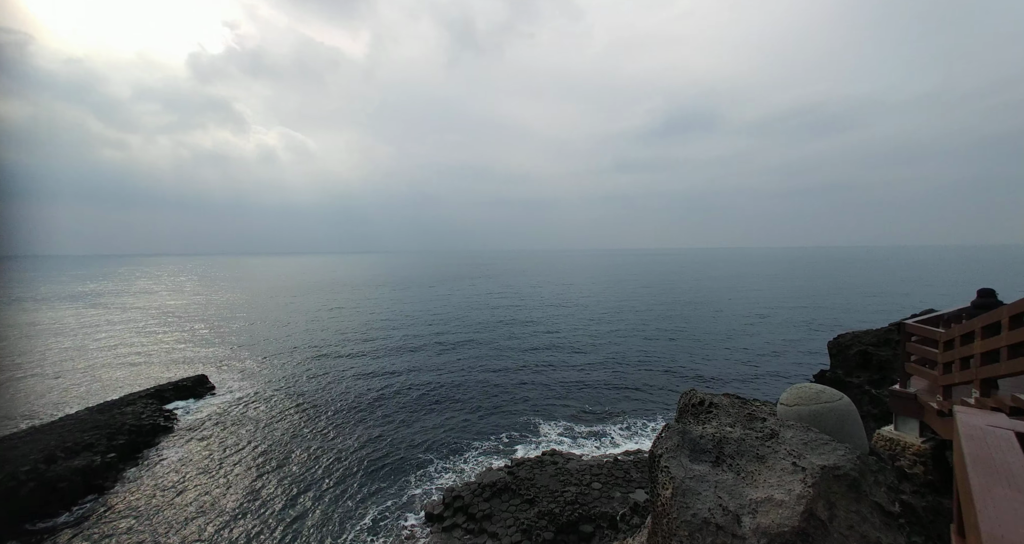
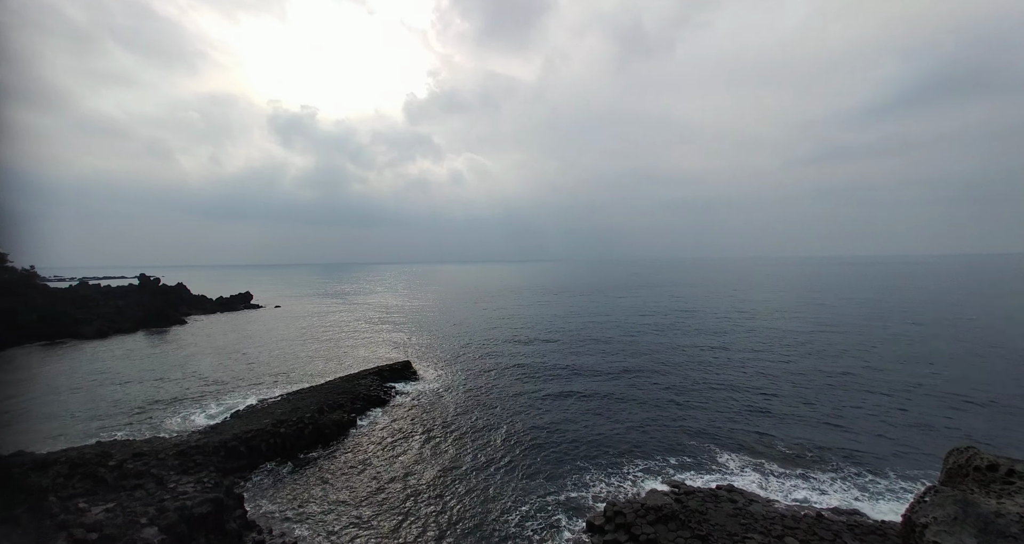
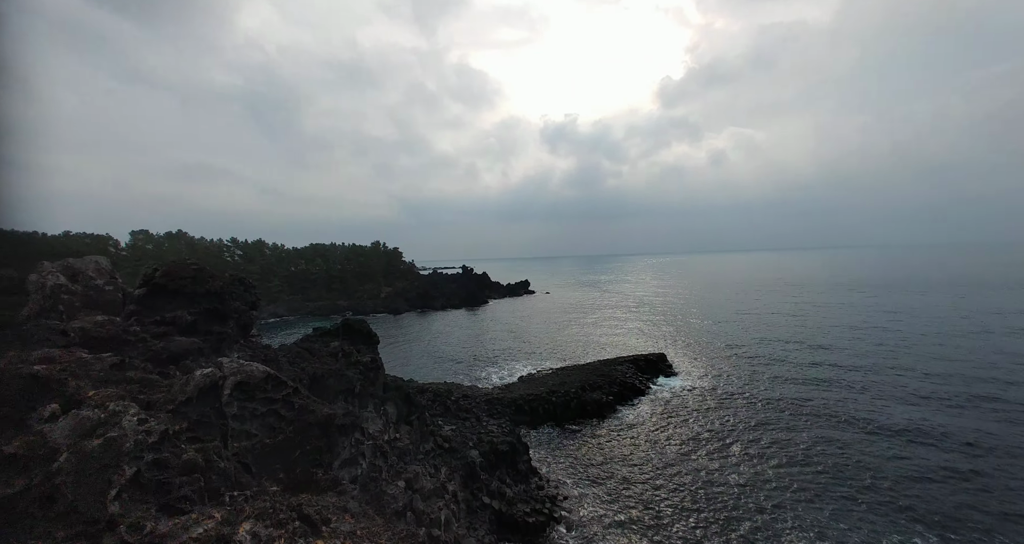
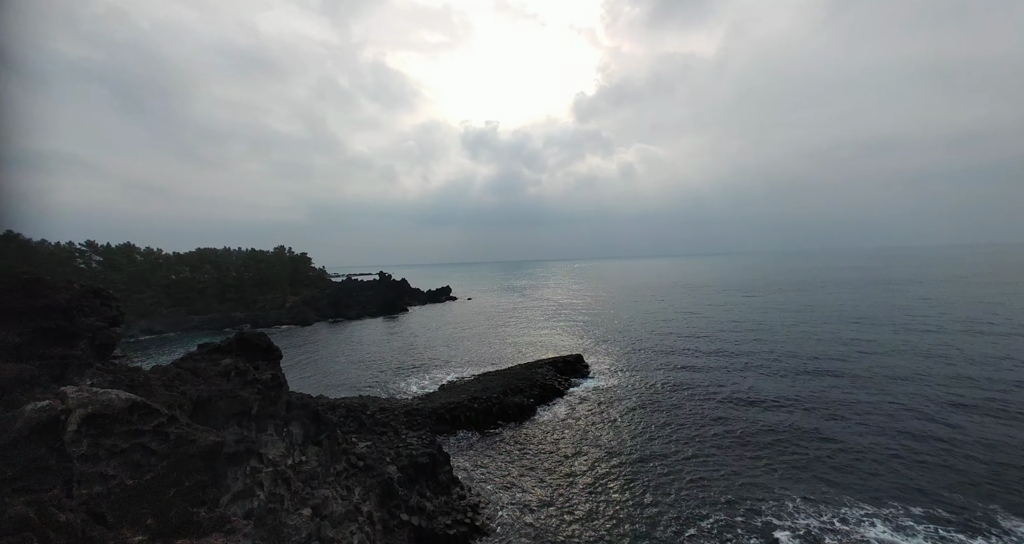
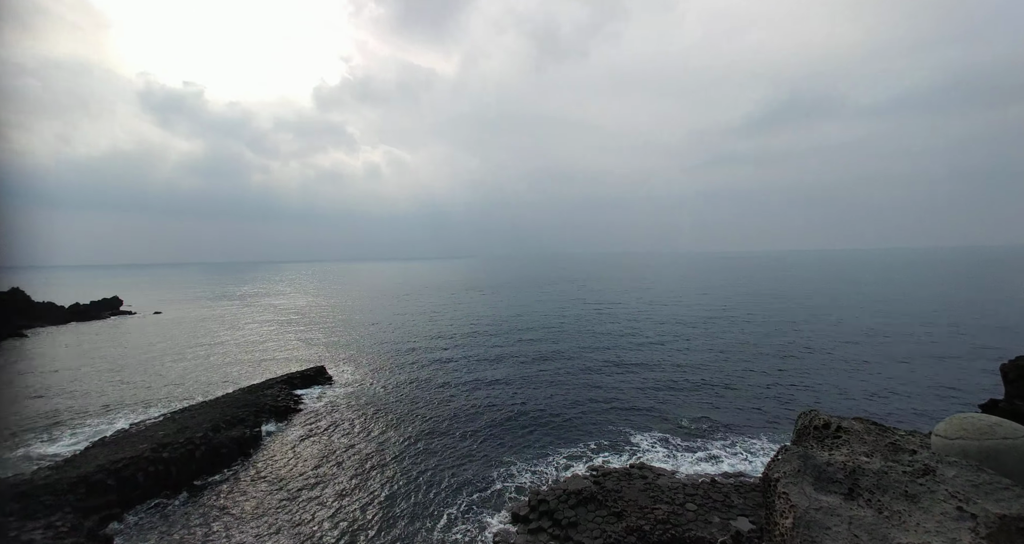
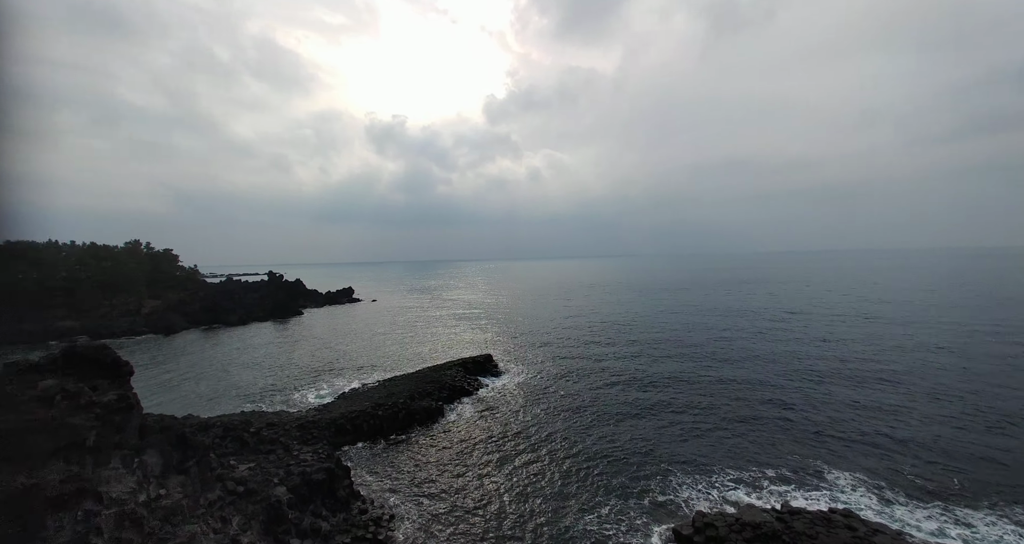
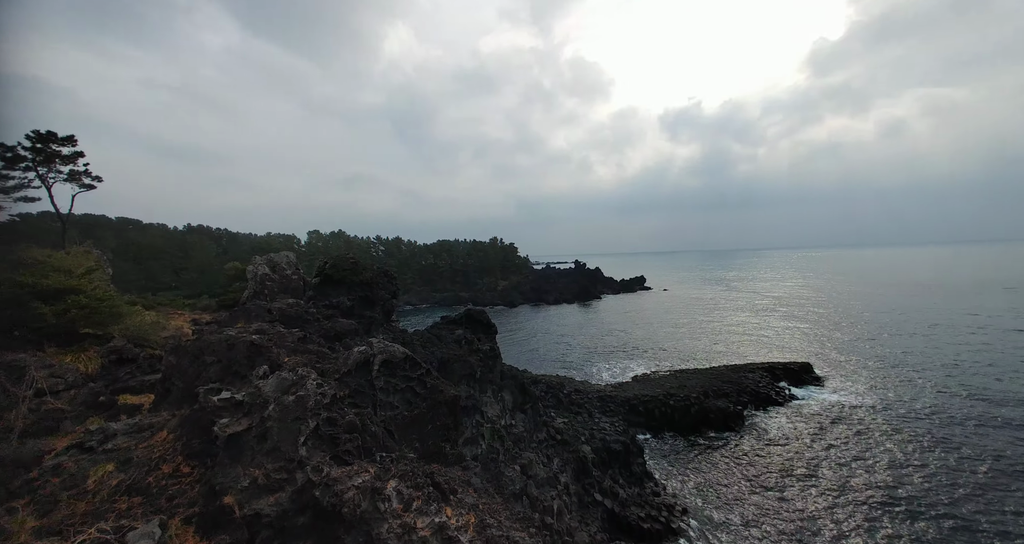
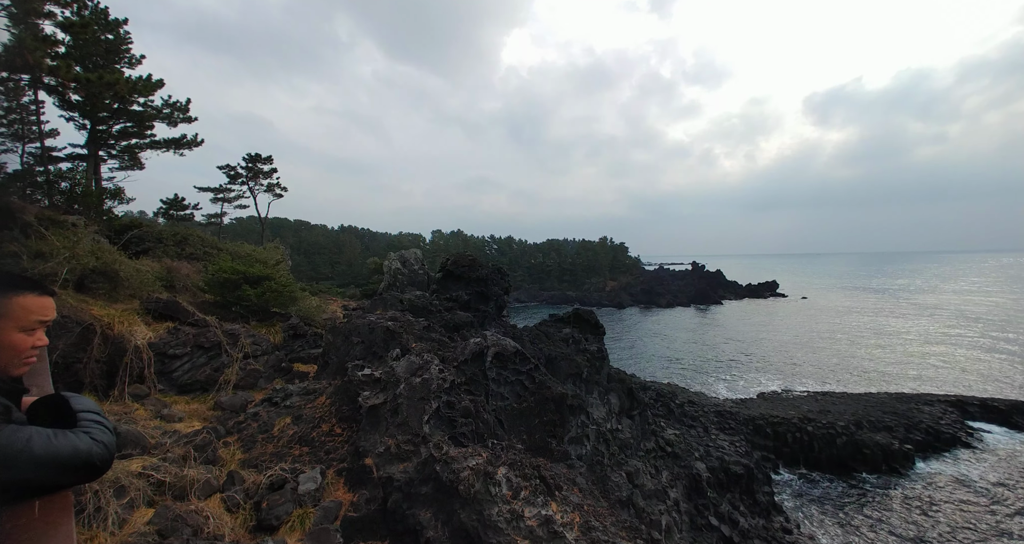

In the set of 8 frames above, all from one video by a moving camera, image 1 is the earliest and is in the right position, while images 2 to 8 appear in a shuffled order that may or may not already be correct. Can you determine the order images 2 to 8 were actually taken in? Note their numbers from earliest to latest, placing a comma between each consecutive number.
5, 2, 6, 4, 3, 7, 8
